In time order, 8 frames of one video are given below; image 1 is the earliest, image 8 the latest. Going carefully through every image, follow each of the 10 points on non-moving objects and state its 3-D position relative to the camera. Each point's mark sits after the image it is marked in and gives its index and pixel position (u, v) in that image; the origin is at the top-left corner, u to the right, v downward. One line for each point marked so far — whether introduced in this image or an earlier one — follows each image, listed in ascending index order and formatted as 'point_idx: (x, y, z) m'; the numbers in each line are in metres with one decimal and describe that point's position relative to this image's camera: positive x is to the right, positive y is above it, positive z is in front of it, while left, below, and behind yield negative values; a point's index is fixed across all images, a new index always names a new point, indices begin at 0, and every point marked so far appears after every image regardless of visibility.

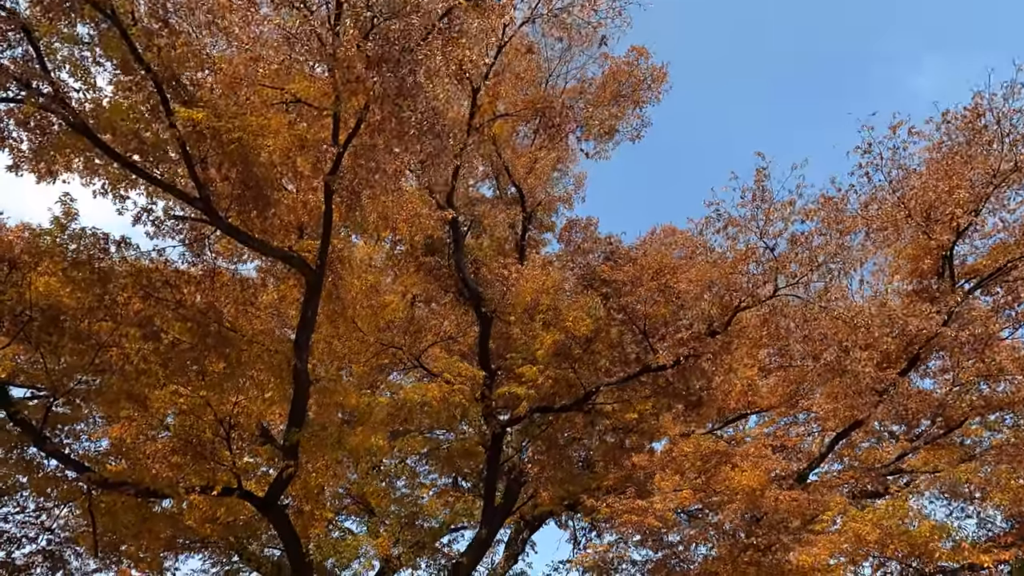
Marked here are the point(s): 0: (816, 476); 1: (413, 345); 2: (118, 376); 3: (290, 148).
0: (+4.5, -2.8, +9.7) m
1: (-1.4, -0.8, +9.2) m
2: (-4.1, -0.9, +6.9) m
3: (-2.2, +1.5, +6.7) m
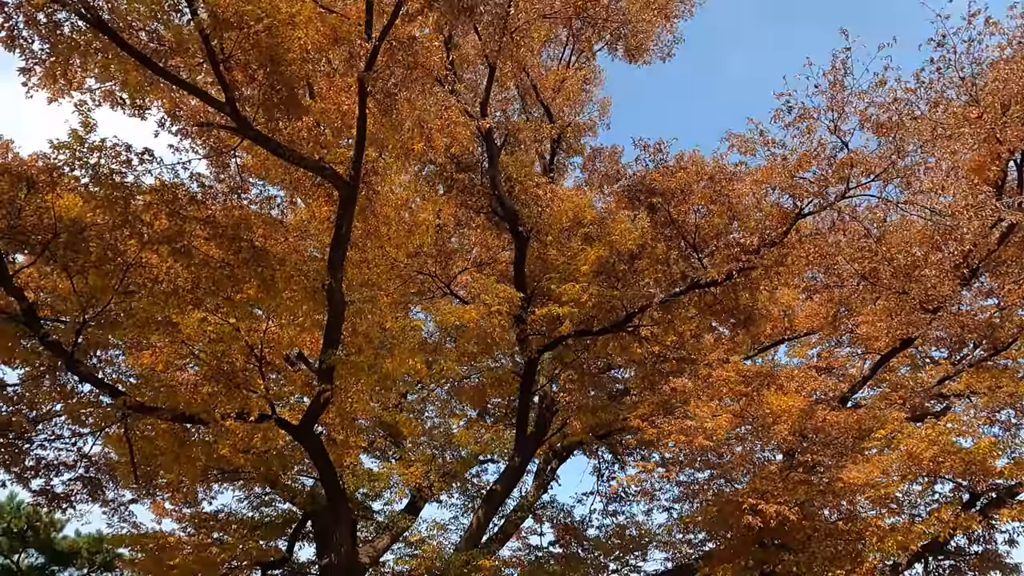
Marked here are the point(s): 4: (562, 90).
0: (+5.0, -1.6, +9.5) m
1: (-0.9, +0.2, +8.9) m
2: (-3.7, -0.1, +6.7) m
3: (-1.8, +2.3, +6.2) m
4: (+0.8, +3.1, +10.4) m
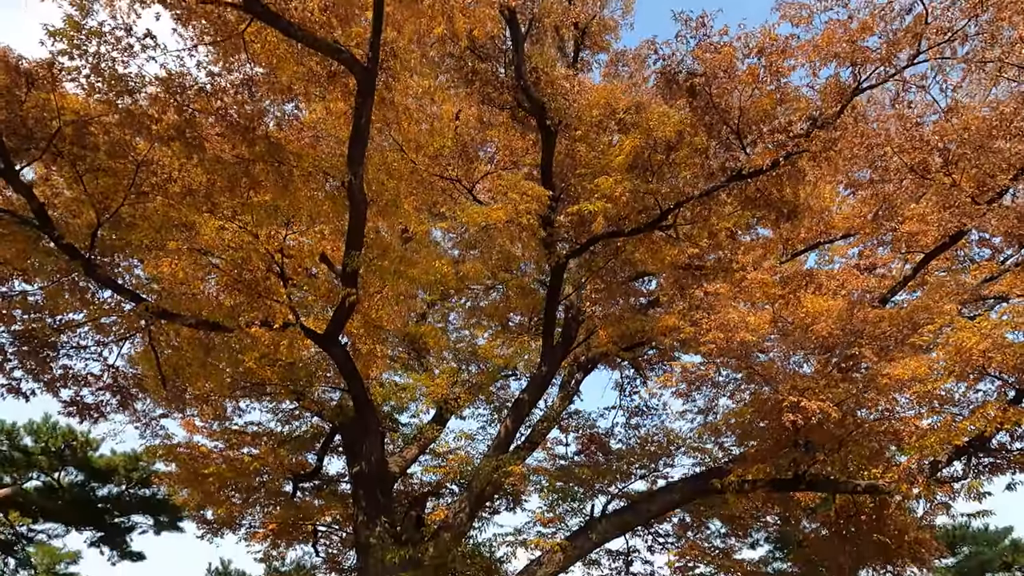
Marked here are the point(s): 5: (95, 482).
0: (+5.4, -0.2, +9.2) m
1: (-0.6, +1.5, +8.5) m
2: (-3.4, +0.9, +6.4) m
3: (-1.6, +3.2, +5.6) m
4: (+1.1, +4.5, +9.7) m
5: (-11.7, -5.4, +18.6) m
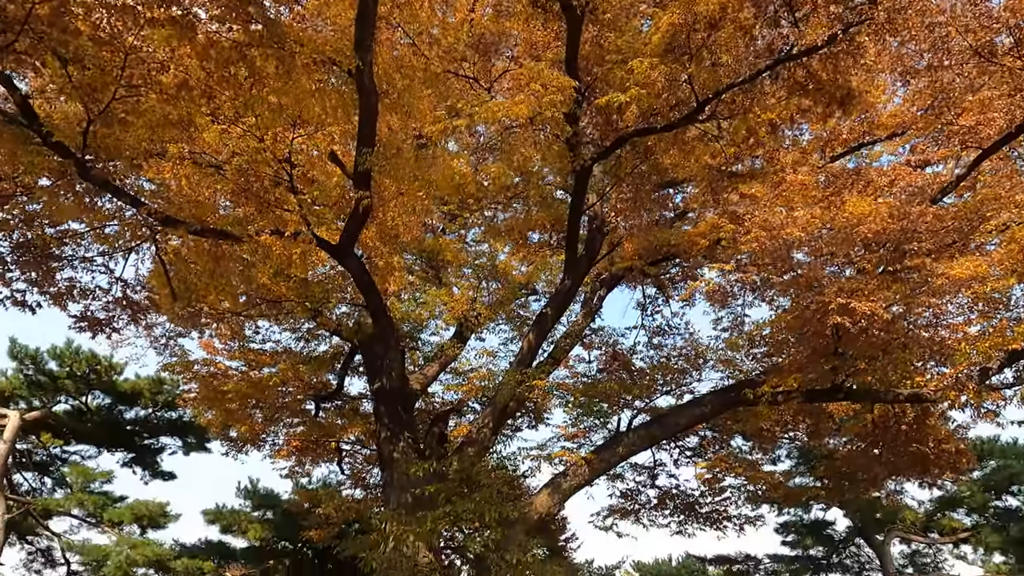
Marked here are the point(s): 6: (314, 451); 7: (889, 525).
0: (+5.6, +1.1, +8.5) m
1: (-0.3, +2.6, +7.8) m
2: (-3.2, +1.7, +5.9) m
3: (-1.4, +4.0, +4.8) m
4: (+1.3, +5.8, +8.6) m
5: (-11.1, -3.3, +18.9) m
6: (-4.0, -3.3, +13.4) m
7: (+8.7, -5.4, +15.2) m
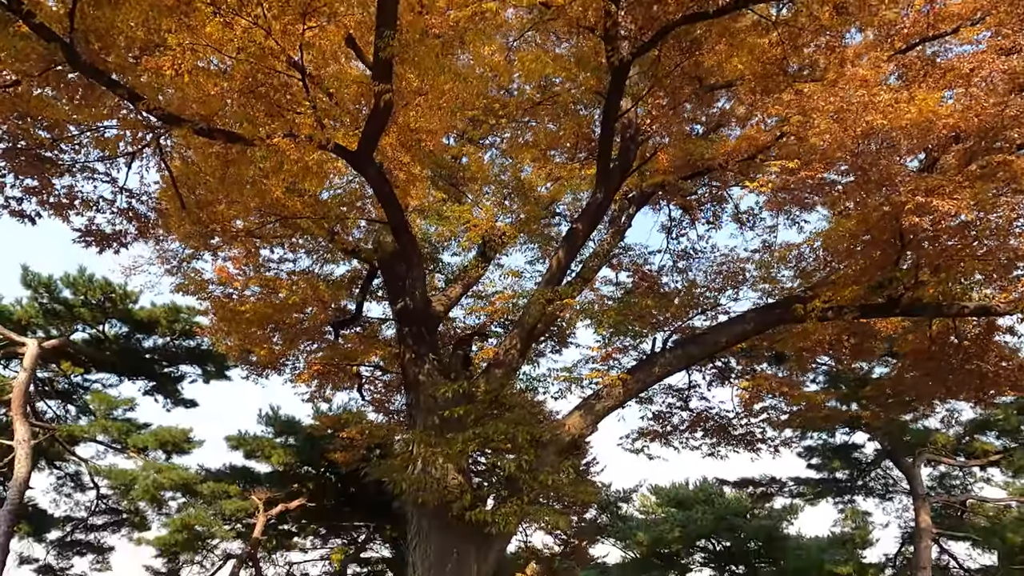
0: (+6.0, +2.2, +7.7) m
1: (0.0, +3.6, +6.9) m
2: (-2.8, +2.5, +5.1) m
3: (-1.1, +4.7, +3.9) m
4: (+1.7, +6.9, +7.4) m
5: (-10.5, -1.3, +18.7) m
6: (-3.5, -1.8, +13.1) m
7: (+9.2, -3.6, +14.9) m
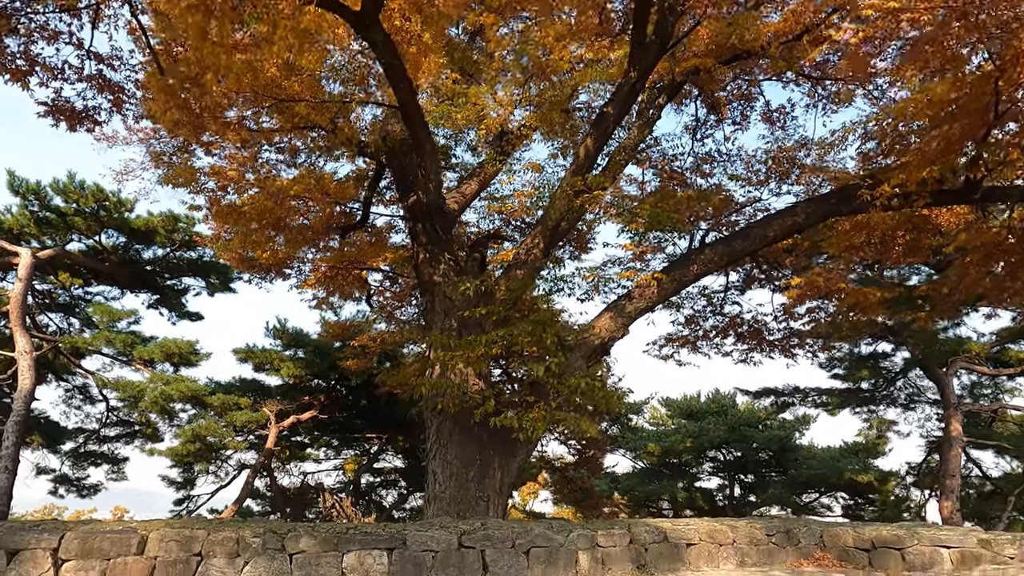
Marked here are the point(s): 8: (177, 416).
0: (+6.3, +3.4, +6.5) m
1: (+0.3, +4.7, +5.6) m
2: (-2.6, +3.4, +4.0) m
3: (-0.9, +5.4, +2.4) m
4: (+1.9, +8.0, +5.7) m
5: (-10.1, +1.2, +18.0) m
6: (-3.2, +0.1, +12.4) m
7: (+9.5, -1.5, +14.4) m
8: (-7.7, -2.9, +15.2) m
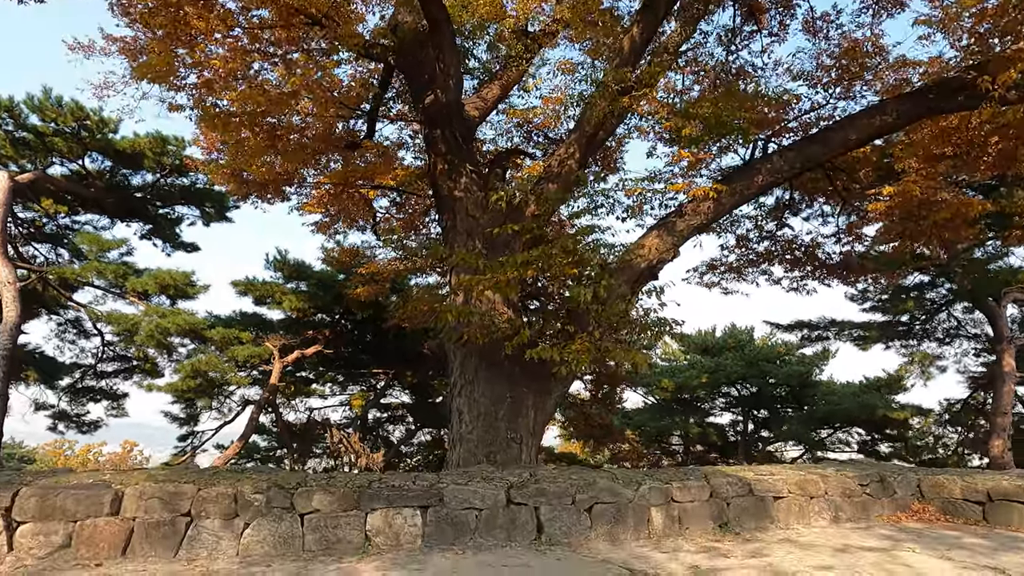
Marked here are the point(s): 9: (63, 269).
0: (+6.7, +4.1, +5.1) m
1: (+0.7, +5.3, +4.1) m
2: (-2.2, +3.9, +2.6) m
3: (-0.5, +5.7, +0.9) m
4: (+2.3, +8.6, +3.8) m
5: (-9.8, +3.0, +16.7) m
6: (-2.8, +1.4, +11.3) m
7: (+9.9, 0.0, +13.4) m
8: (-7.3, -1.4, +14.3) m
9: (-11.0, +0.5, +16.3) m
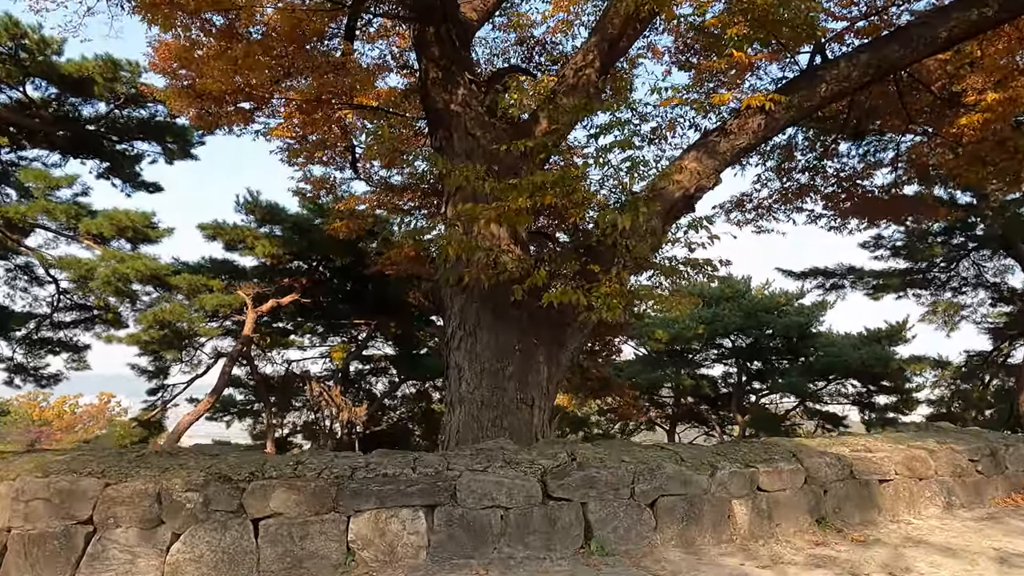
0: (+6.8, +4.6, +3.8) m
1: (+0.9, +5.7, +2.5) m
2: (-2.0, +4.1, +1.0) m
3: (-0.2, +5.9, -0.8) m
4: (+2.5, +8.9, +2.1) m
5: (-9.9, +4.3, +15.0) m
6: (-2.8, +2.3, +9.9) m
7: (+9.8, +1.0, +12.4) m
8: (-7.4, -0.2, +13.0) m
9: (-11.2, +1.7, +14.7) m
